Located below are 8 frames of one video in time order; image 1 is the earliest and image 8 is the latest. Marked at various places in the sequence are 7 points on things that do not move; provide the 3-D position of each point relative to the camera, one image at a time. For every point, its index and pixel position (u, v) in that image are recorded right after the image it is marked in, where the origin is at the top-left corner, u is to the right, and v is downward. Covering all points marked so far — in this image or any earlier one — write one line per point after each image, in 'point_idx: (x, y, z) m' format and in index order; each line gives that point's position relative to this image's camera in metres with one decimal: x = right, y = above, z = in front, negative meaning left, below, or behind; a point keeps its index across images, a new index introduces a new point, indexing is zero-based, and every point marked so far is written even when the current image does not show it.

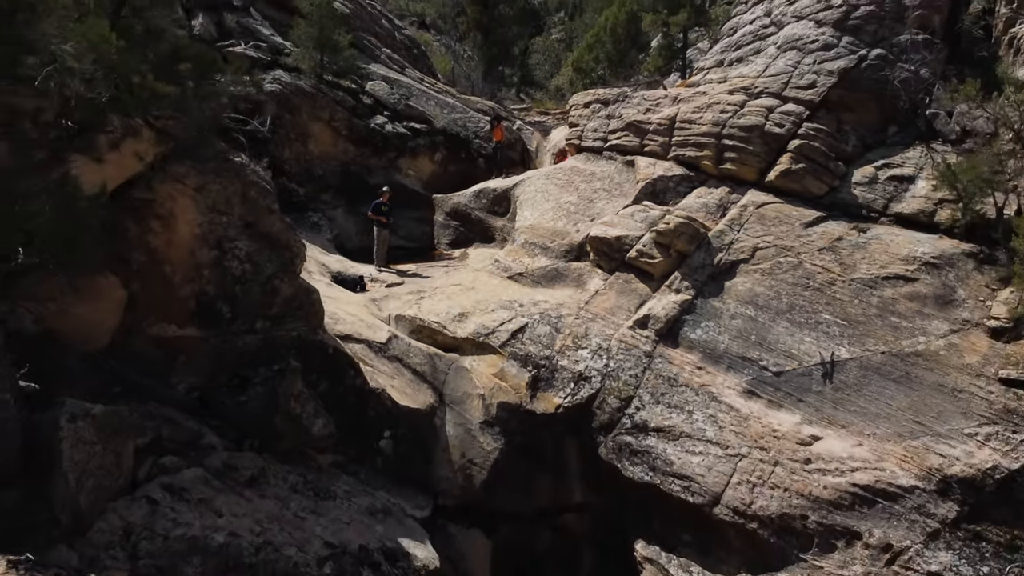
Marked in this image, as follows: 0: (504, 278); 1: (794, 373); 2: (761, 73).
0: (0.0, +0.2, +9.3) m
1: (+2.2, -0.6, +7.4) m
2: (+2.5, +2.2, +9.4) m
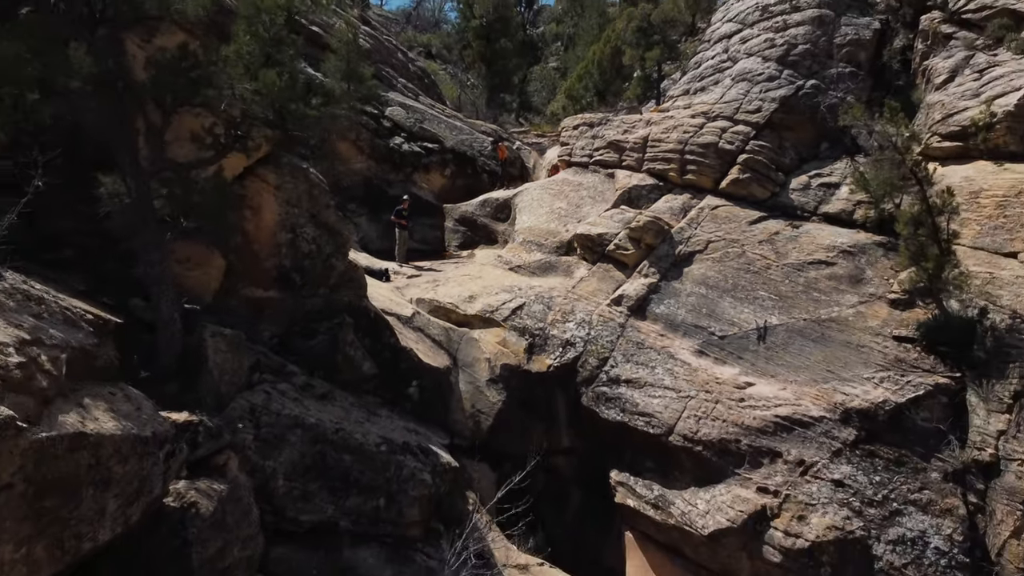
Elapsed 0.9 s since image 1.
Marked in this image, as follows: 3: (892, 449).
0: (0.0, +0.3, +11.2) m
1: (+2.2, -0.5, +9.2) m
2: (+2.5, +2.4, +11.3) m
3: (+3.3, -1.4, +8.0) m
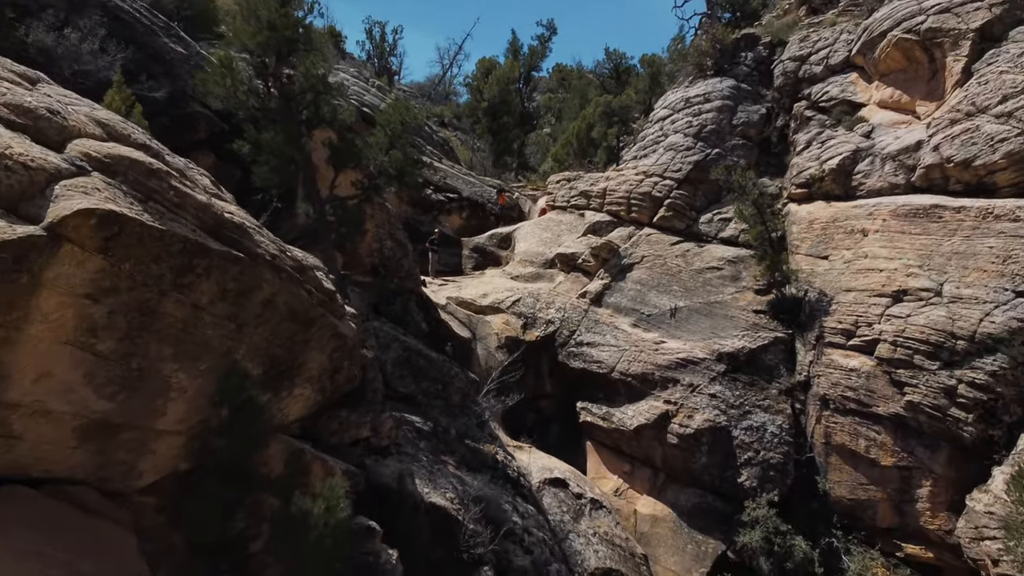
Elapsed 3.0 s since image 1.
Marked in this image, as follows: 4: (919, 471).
0: (0.0, +0.2, +16.0) m
1: (+2.2, -0.4, +14.0) m
2: (+2.5, +2.3, +16.3) m
3: (+3.3, -1.2, +12.8) m
4: (+4.9, -2.2, +10.8) m
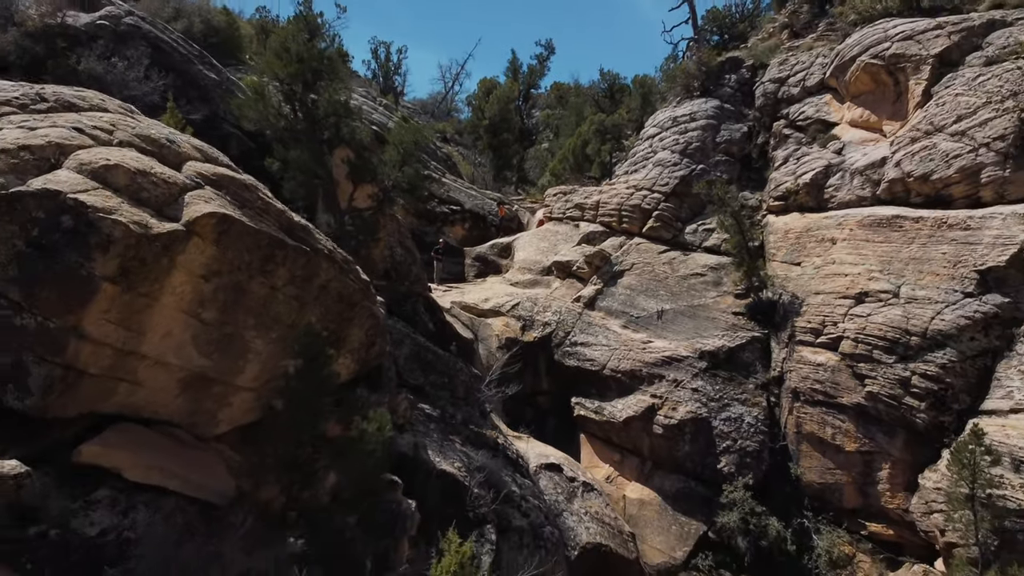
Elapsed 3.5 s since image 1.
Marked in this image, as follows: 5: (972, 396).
0: (0.0, +0.1, +17.2) m
1: (+2.2, -0.5, +15.2) m
2: (+2.5, +2.2, +17.5) m
3: (+3.3, -1.3, +14.0) m
4: (+4.8, -2.2, +12.0) m
5: (+5.7, -1.3, +11.1) m
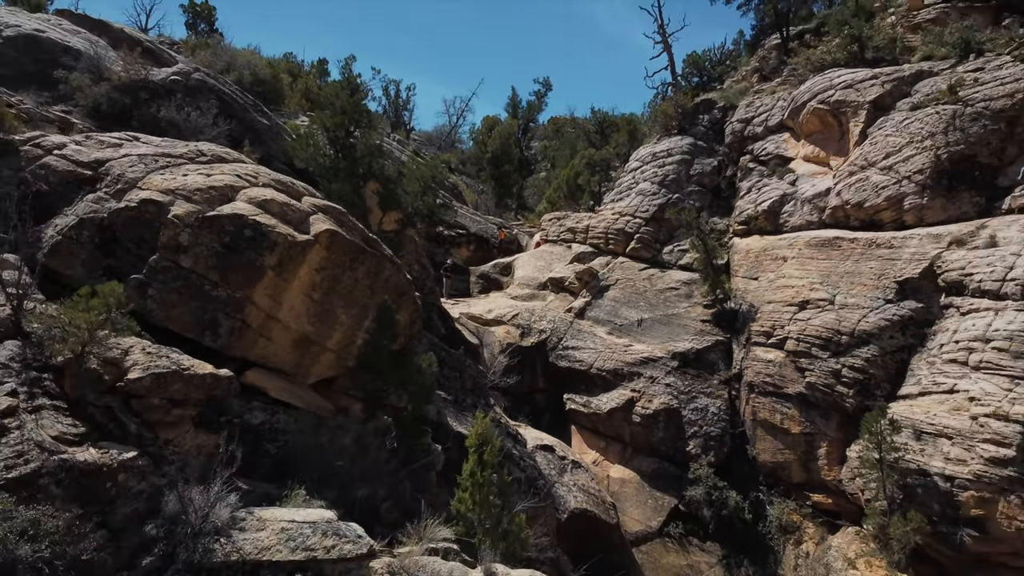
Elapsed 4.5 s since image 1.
0: (0.0, -0.2, +19.7) m
1: (+2.2, -0.7, +17.7) m
2: (+2.5, +1.9, +20.1) m
3: (+3.3, -1.5, +16.4) m
4: (+4.9, -2.4, +14.4) m
5: (+5.7, -1.4, +13.6) m
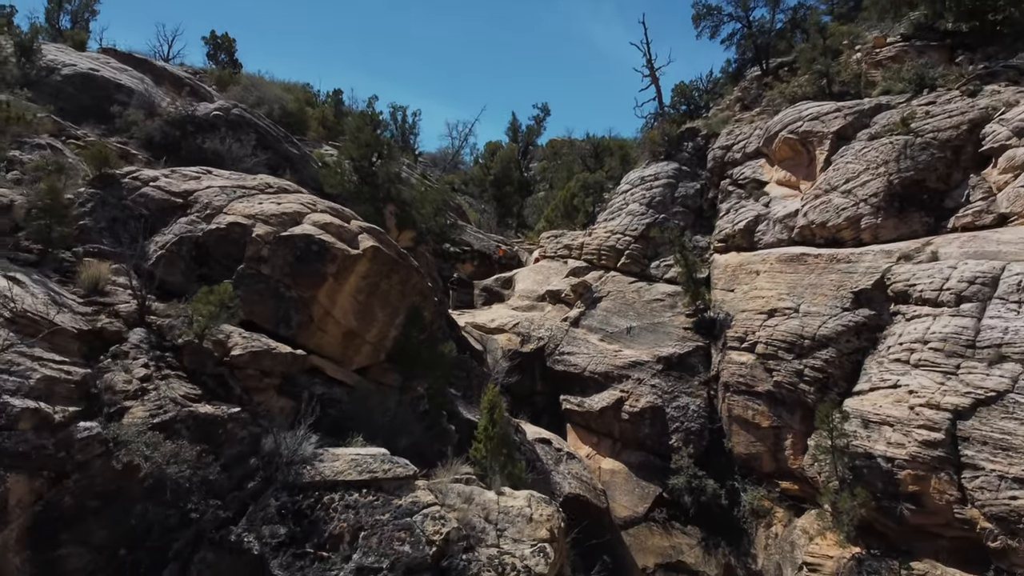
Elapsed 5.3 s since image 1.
0: (0.0, -0.5, +21.6) m
1: (+2.3, -0.9, +19.6) m
2: (+2.5, +1.6, +22.0) m
3: (+3.3, -1.7, +18.3) m
4: (+4.9, -2.5, +16.3) m
5: (+5.7, -1.6, +15.5) m
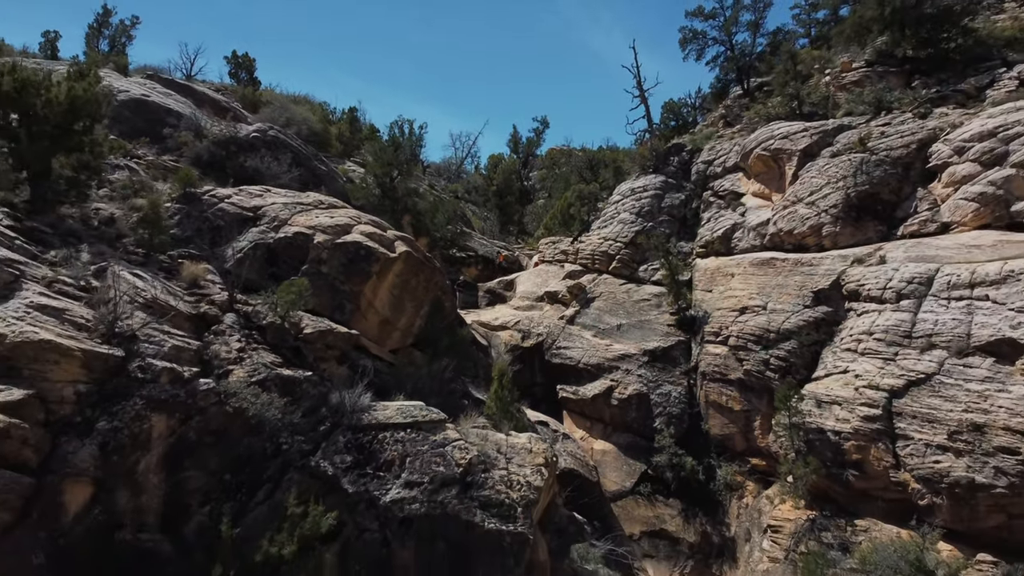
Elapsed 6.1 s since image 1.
0: (0.0, -0.5, +23.9) m
1: (+2.3, -1.0, +21.9) m
2: (+2.6, +1.5, +24.3) m
3: (+3.4, -1.7, +20.6) m
4: (+4.9, -2.5, +18.5) m
5: (+5.8, -1.6, +17.8) m
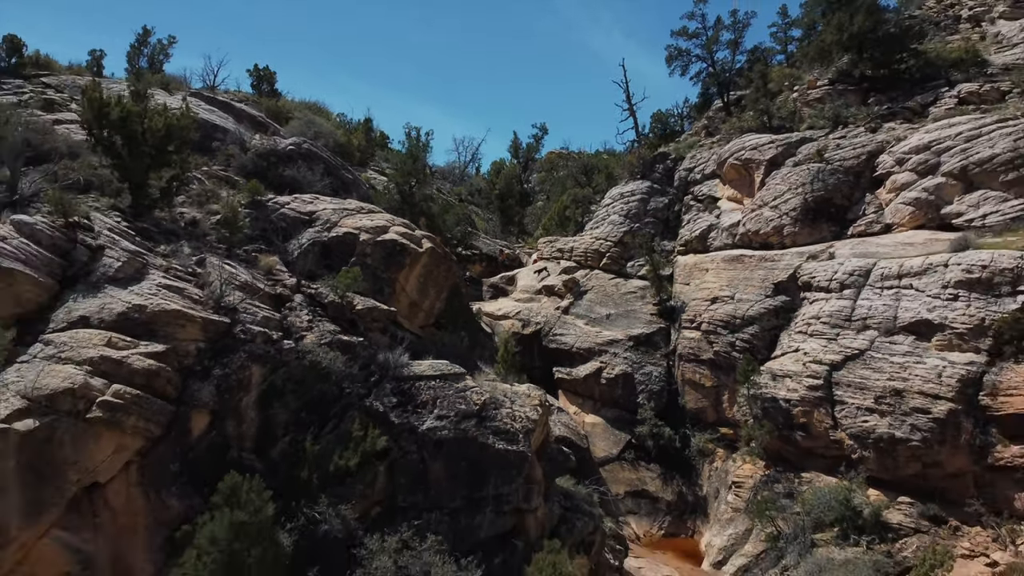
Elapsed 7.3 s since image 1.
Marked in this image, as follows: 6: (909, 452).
0: (+0.1, -0.3, +26.9) m
1: (+2.4, -0.8, +24.8) m
2: (+2.6, +1.7, +27.3) m
3: (+3.4, -1.5, +23.6) m
4: (+5.0, -2.3, +21.5) m
5: (+5.8, -1.4, +20.7) m
6: (+7.2, -3.0, +16.5) m
